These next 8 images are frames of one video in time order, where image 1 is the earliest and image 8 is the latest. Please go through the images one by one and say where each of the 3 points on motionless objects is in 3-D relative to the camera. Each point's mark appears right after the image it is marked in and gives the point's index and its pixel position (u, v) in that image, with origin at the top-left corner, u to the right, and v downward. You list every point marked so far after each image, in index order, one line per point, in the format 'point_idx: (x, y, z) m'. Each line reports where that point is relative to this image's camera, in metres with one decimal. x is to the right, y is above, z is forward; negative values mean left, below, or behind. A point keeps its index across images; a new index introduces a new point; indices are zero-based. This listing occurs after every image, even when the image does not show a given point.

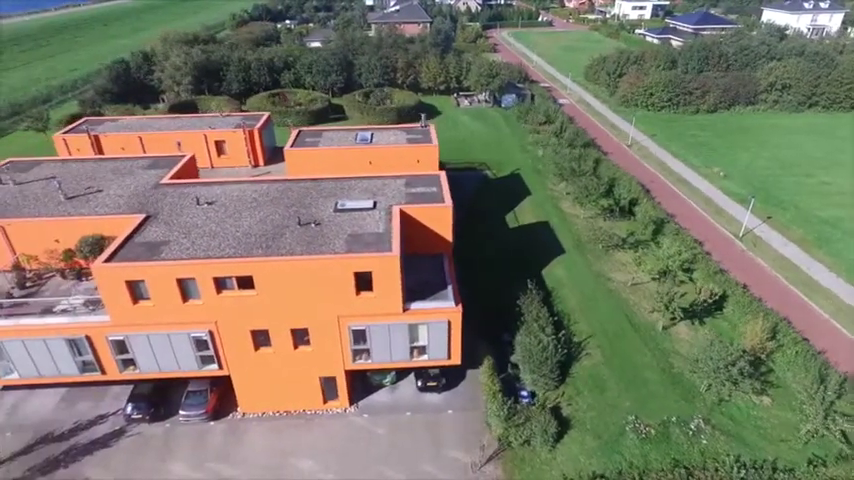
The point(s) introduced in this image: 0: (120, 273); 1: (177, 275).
0: (-12.1, -1.3, +19.6) m
1: (-9.9, -1.4, +19.7) m
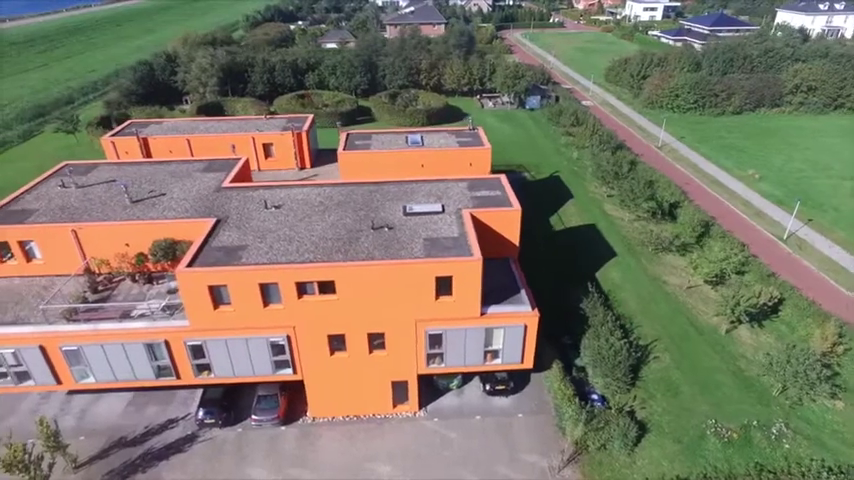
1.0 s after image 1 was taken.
0: (-8.8, -1.5, +19.6) m
1: (-6.6, -1.6, +19.7) m
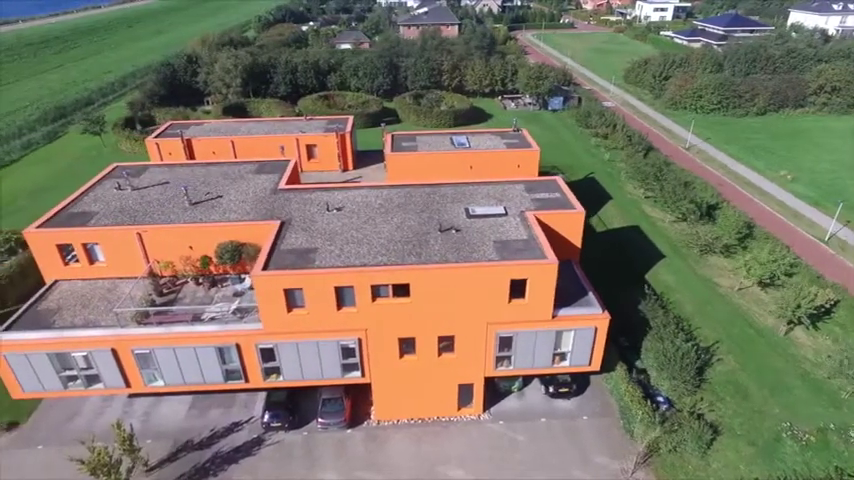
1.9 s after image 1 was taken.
0: (-5.8, -1.6, +19.5) m
1: (-3.6, -1.7, +19.7) m
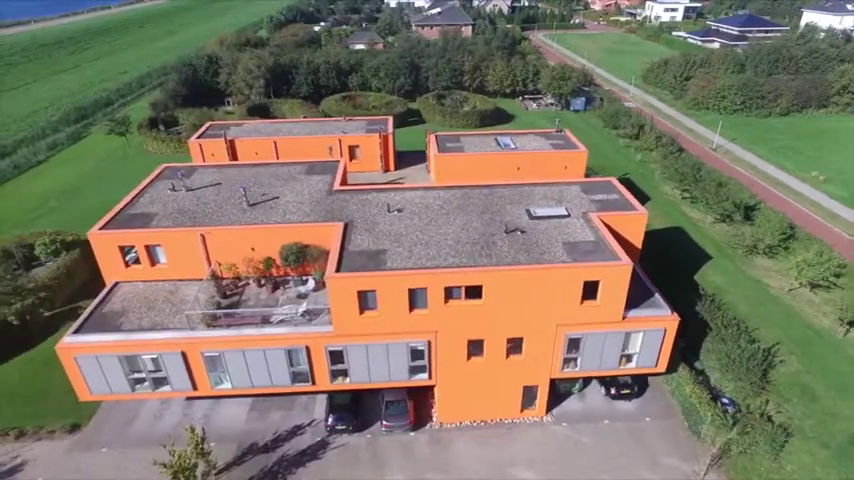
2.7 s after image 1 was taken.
0: (-2.9, -1.7, +19.4) m
1: (-0.7, -1.8, +19.6) m
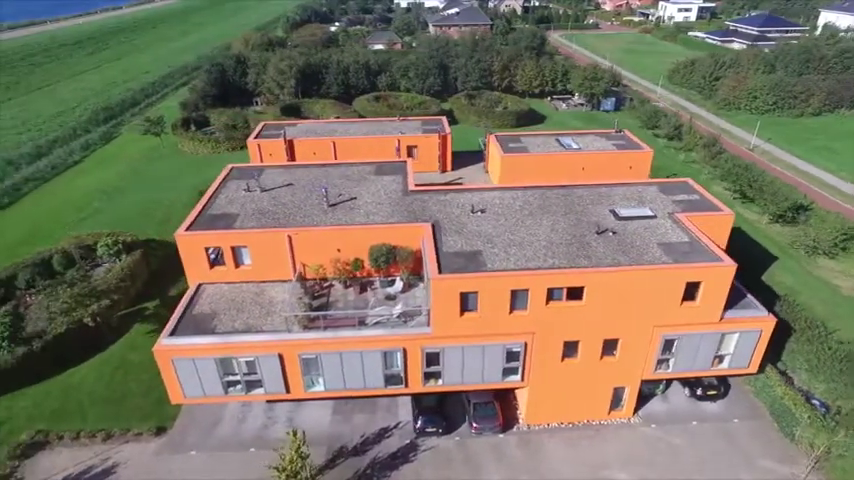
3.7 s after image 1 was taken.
0: (+1.2, -1.7, +19.3) m
1: (+3.4, -1.8, +19.4) m
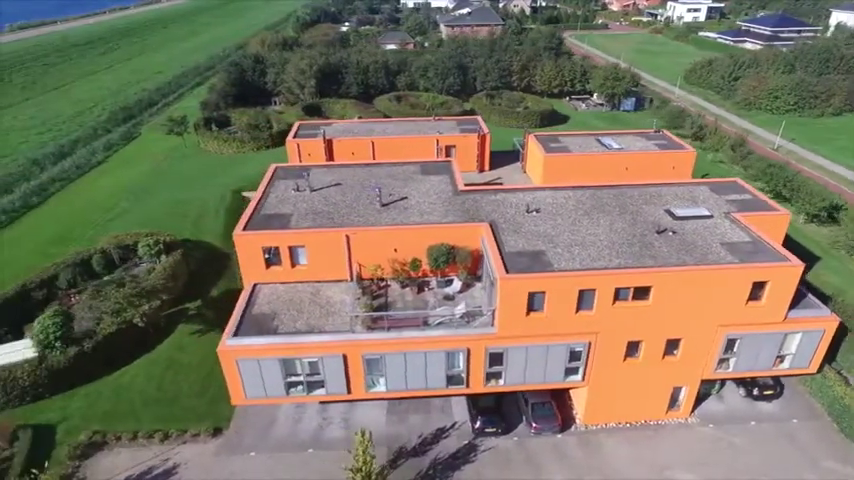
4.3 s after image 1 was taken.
0: (+3.8, -1.7, +19.2) m
1: (+6.0, -1.8, +19.3) m
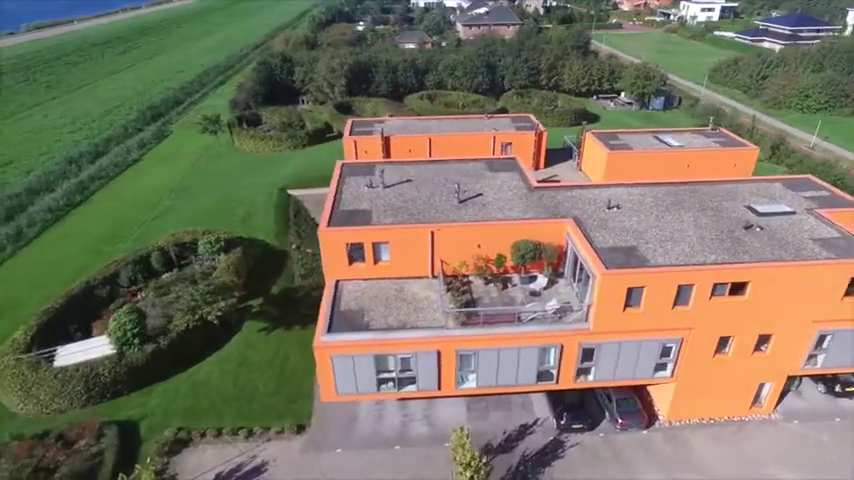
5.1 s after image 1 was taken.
0: (+7.7, -1.5, +19.1) m
1: (+9.9, -1.6, +19.3) m
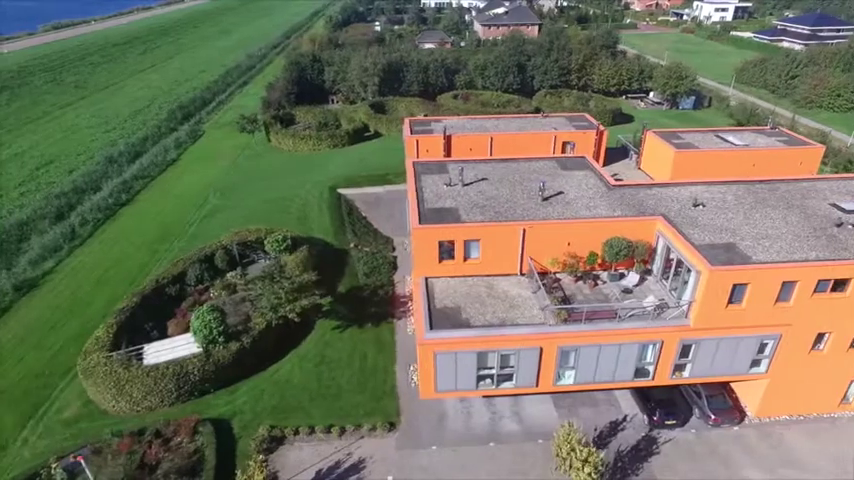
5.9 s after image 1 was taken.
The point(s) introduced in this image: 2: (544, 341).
0: (+11.8, -1.4, +19.2) m
1: (+14.0, -1.5, +19.4) m
2: (+4.8, -4.0, +20.0) m
